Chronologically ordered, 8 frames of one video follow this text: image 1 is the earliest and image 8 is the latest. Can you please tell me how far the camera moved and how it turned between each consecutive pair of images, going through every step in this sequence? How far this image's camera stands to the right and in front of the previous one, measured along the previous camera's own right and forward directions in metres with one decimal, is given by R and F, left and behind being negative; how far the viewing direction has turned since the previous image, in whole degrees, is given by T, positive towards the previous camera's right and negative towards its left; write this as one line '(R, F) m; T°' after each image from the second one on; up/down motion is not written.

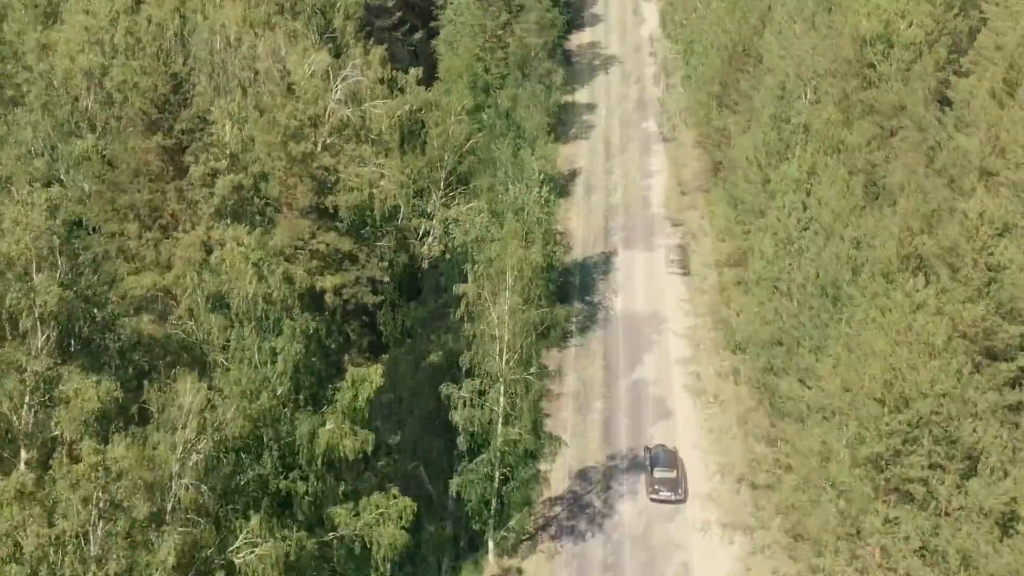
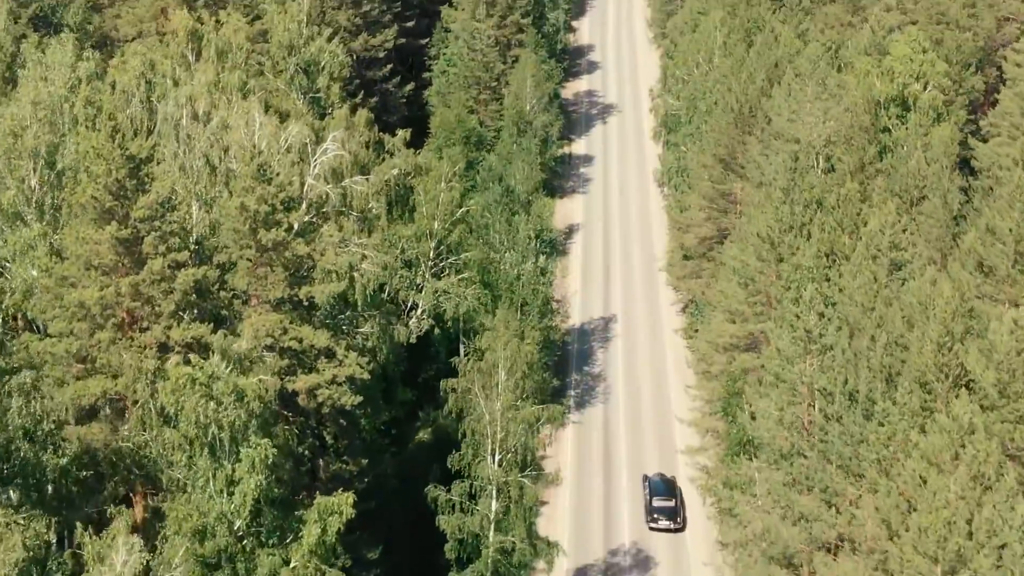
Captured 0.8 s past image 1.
(+0.1, +2.3) m; 0°
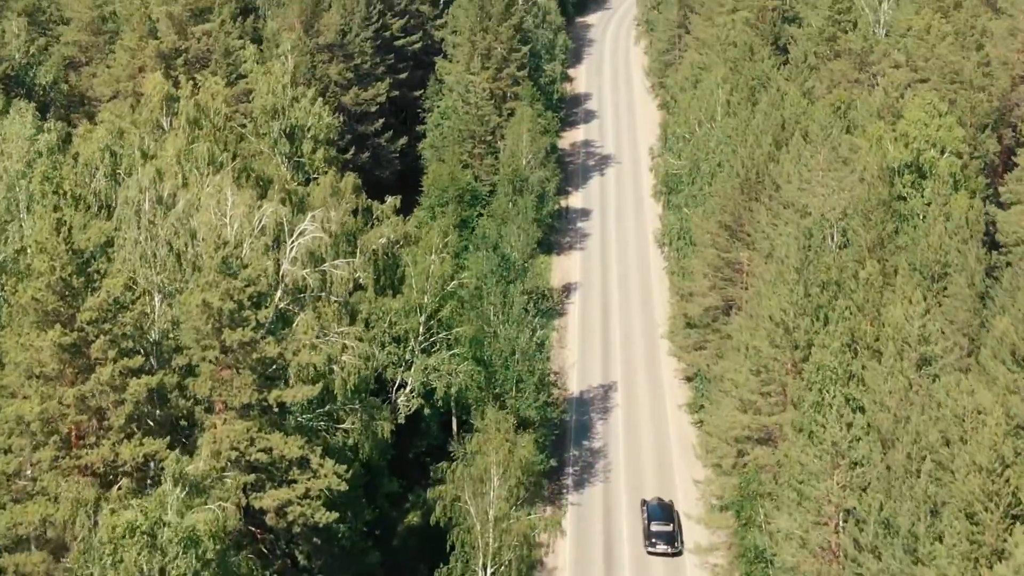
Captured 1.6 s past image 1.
(0.0, +2.2) m; 0°
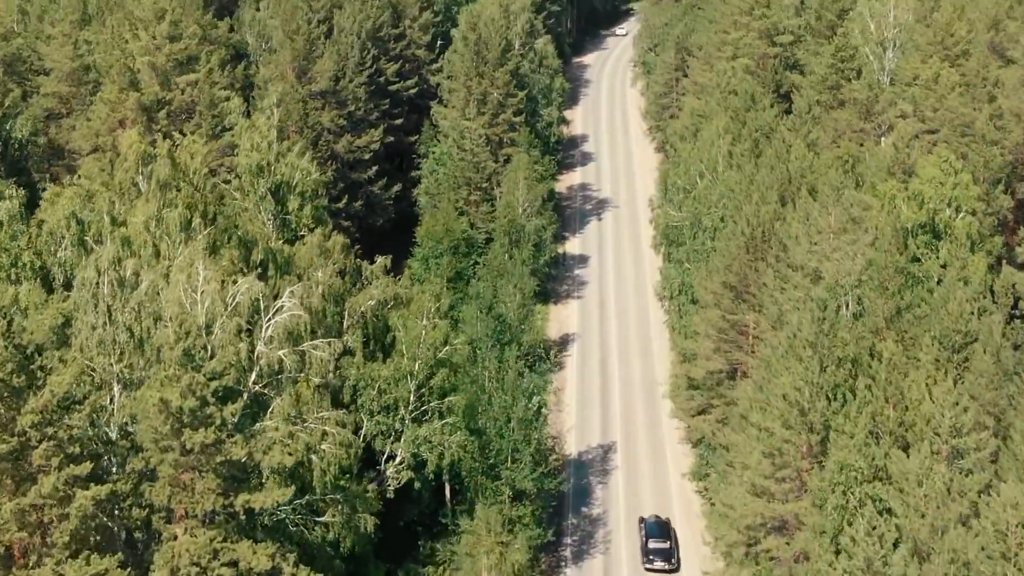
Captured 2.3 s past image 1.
(0.0, +1.8) m; 0°
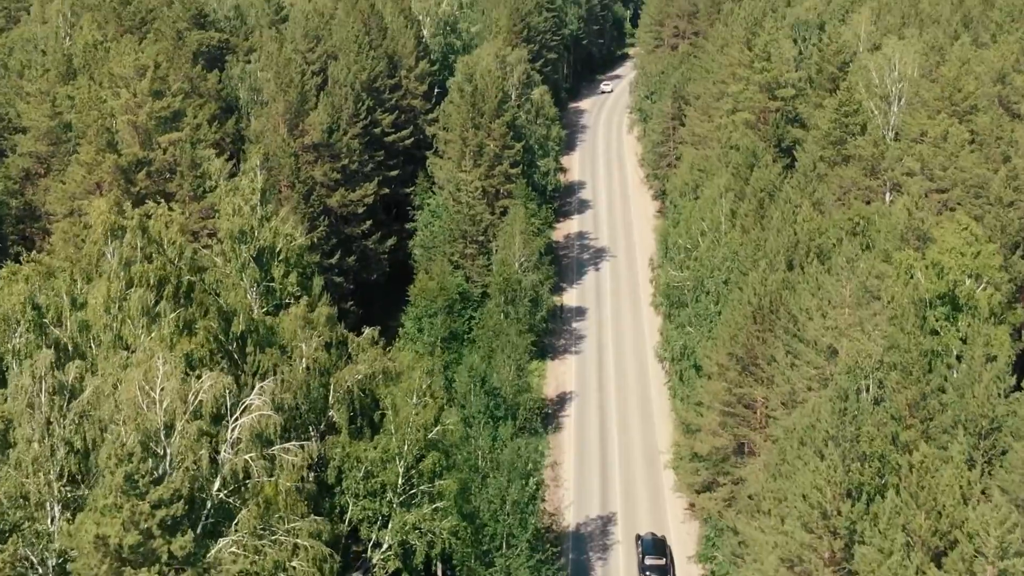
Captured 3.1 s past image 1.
(0.0, +2.1) m; 0°
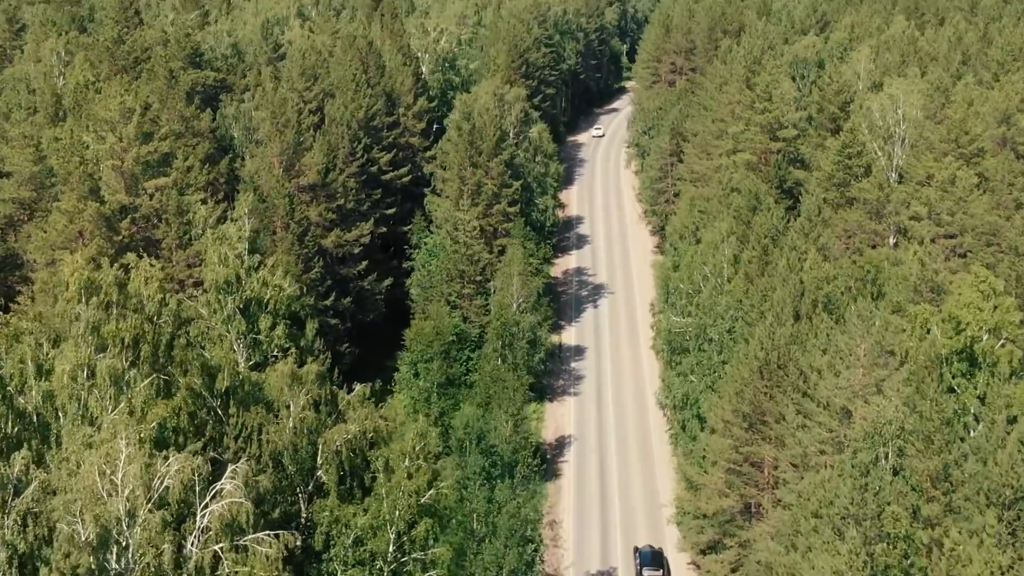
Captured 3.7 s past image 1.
(0.0, +1.6) m; 0°
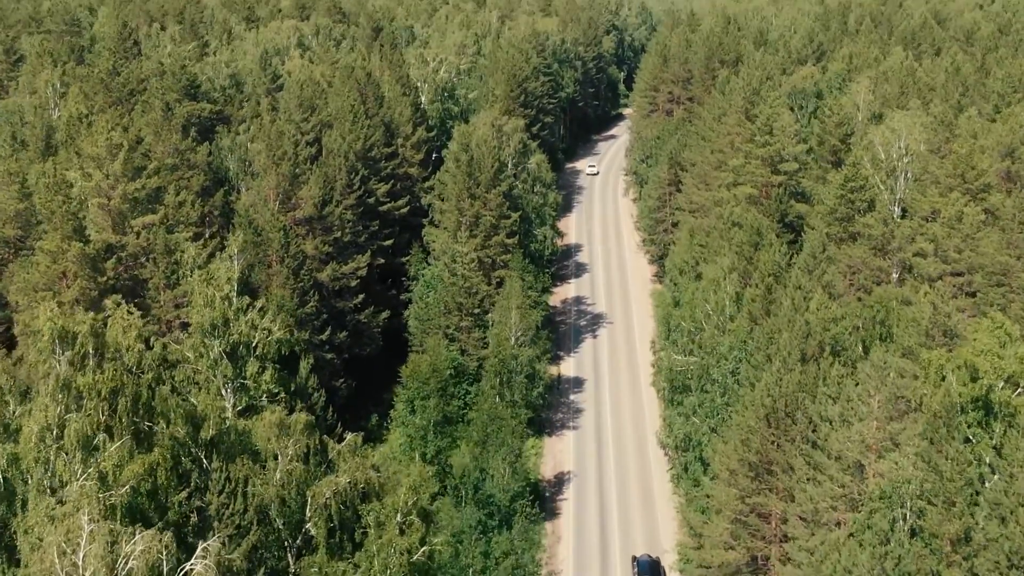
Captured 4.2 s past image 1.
(0.0, +1.3) m; 0°
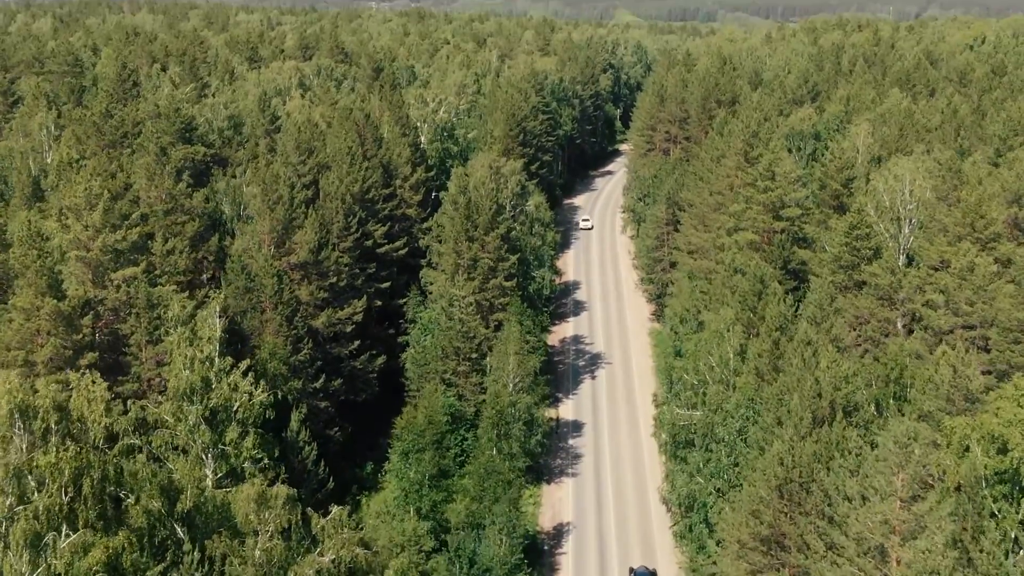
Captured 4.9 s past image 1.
(0.0, +1.9) m; 0°
